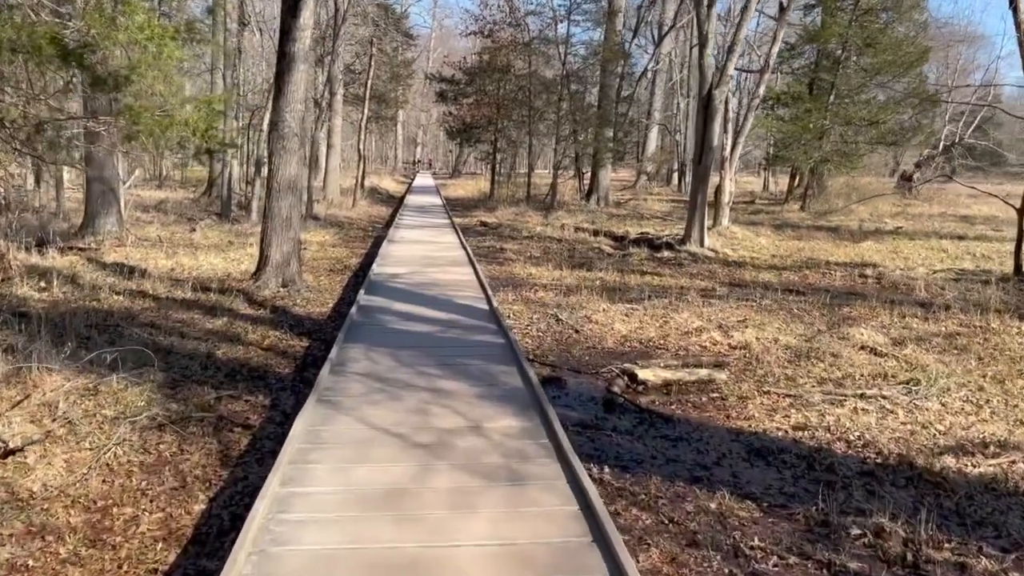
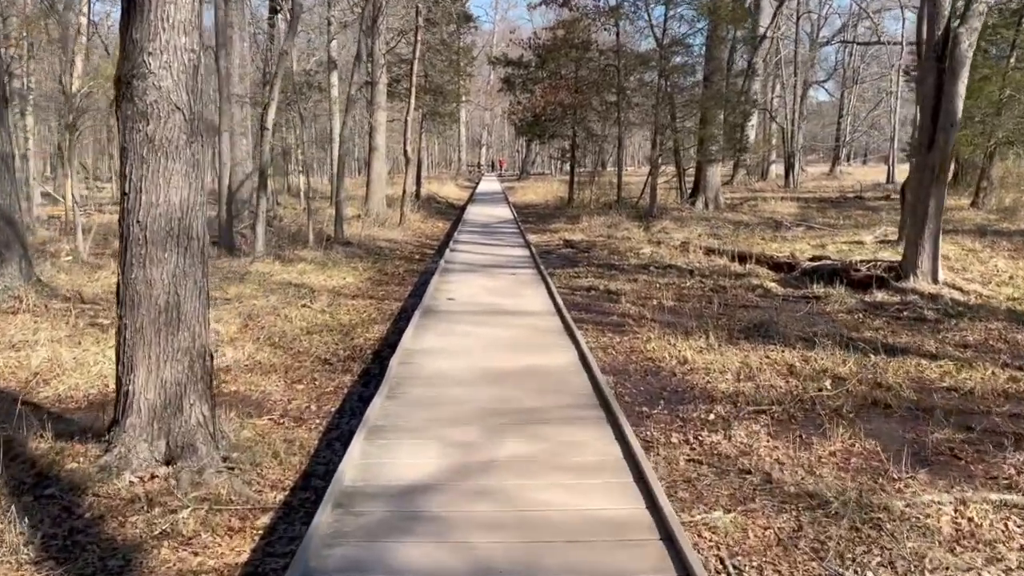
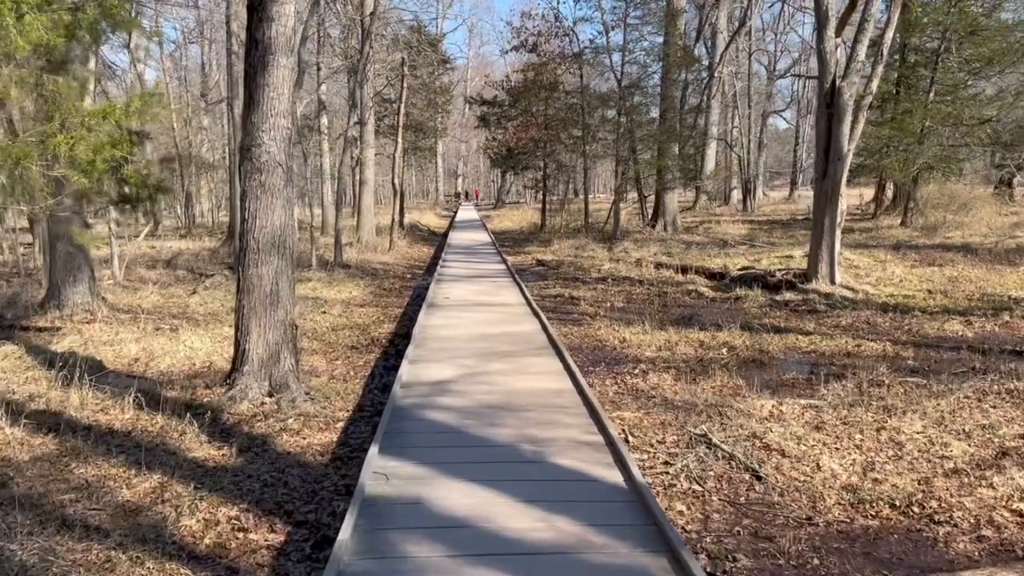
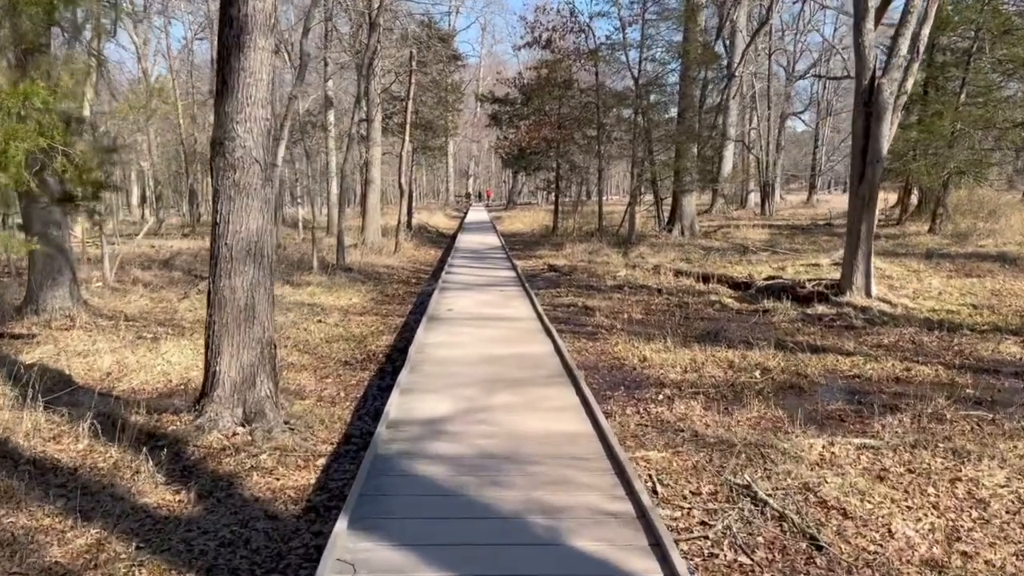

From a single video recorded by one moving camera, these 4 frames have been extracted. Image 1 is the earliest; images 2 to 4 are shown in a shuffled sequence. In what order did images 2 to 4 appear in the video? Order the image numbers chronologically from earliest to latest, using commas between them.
3, 4, 2
